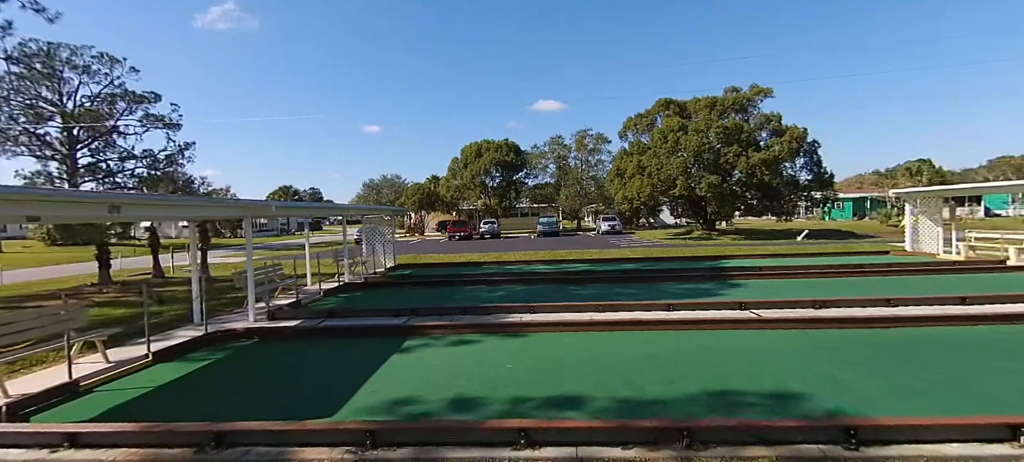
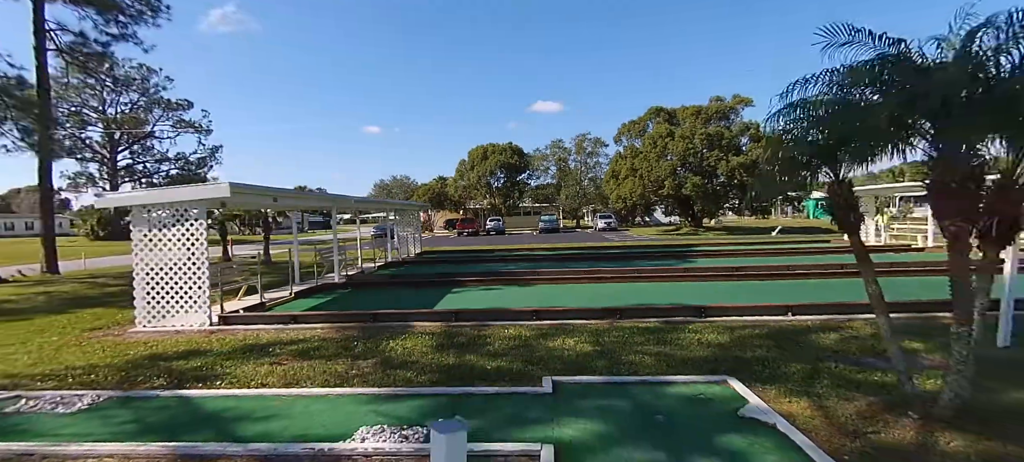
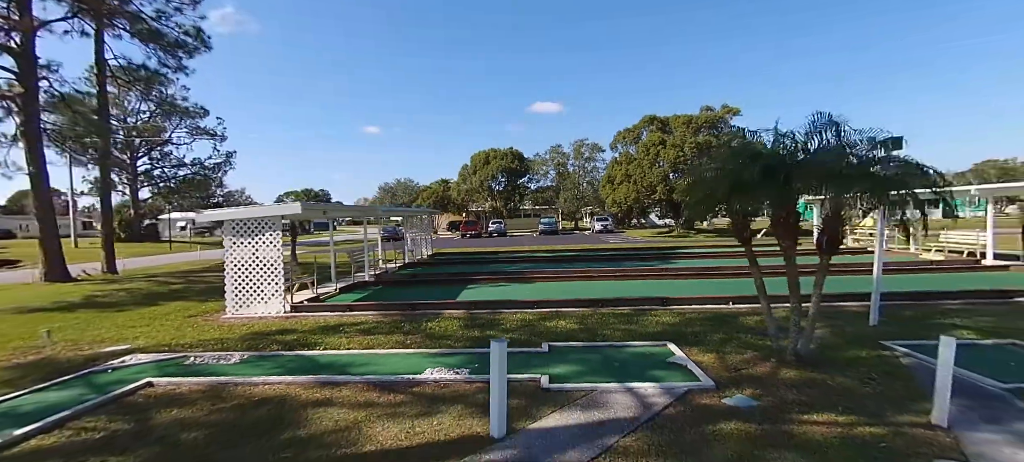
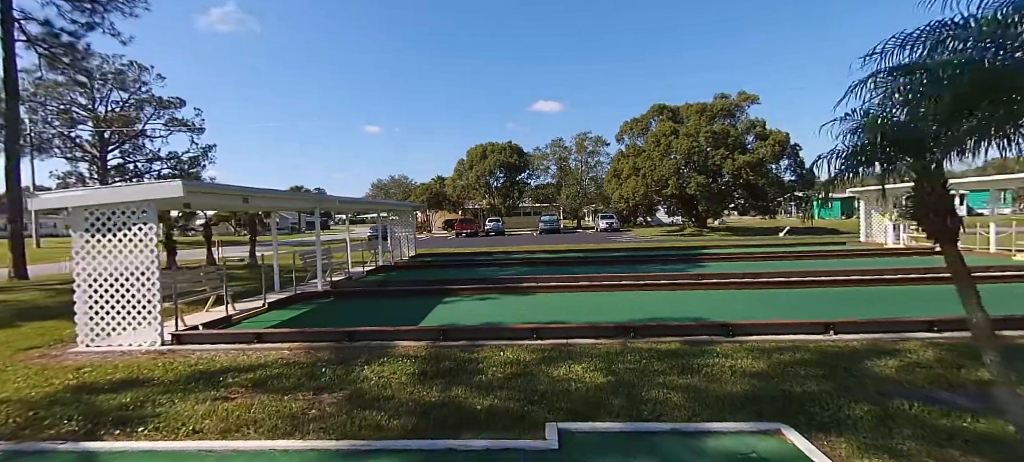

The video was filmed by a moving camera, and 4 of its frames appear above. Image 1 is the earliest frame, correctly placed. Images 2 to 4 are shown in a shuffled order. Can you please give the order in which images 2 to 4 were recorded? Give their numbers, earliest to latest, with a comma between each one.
4, 2, 3
